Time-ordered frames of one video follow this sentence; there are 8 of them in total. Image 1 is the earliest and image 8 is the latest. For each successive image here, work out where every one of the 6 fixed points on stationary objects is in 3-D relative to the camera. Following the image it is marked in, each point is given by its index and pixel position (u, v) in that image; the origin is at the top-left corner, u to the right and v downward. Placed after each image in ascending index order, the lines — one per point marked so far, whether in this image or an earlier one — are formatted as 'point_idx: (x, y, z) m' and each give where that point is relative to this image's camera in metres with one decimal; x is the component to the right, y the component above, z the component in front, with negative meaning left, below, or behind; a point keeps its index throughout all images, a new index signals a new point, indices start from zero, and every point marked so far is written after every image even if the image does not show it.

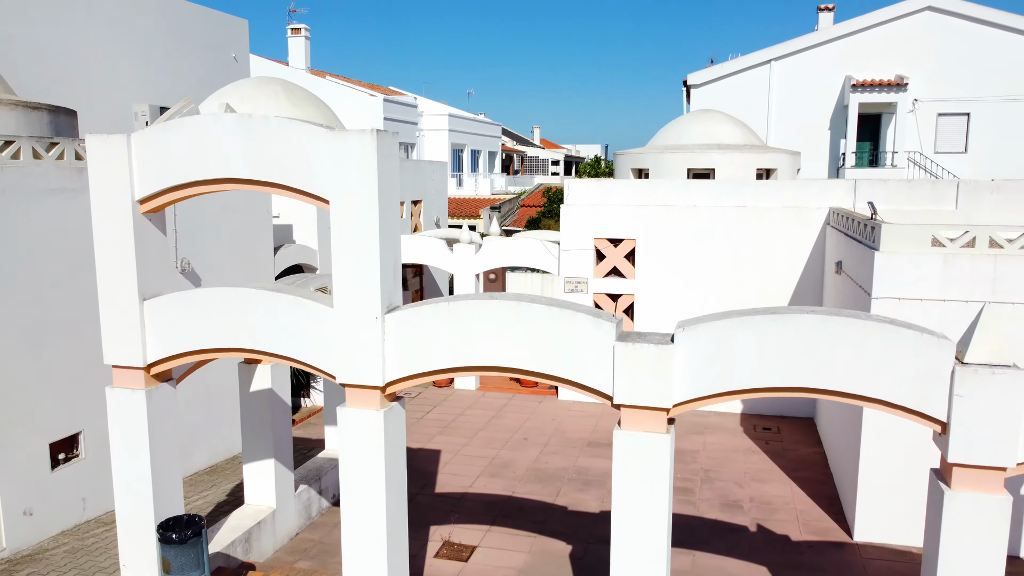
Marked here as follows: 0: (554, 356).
0: (+0.2, -0.5, +6.1) m
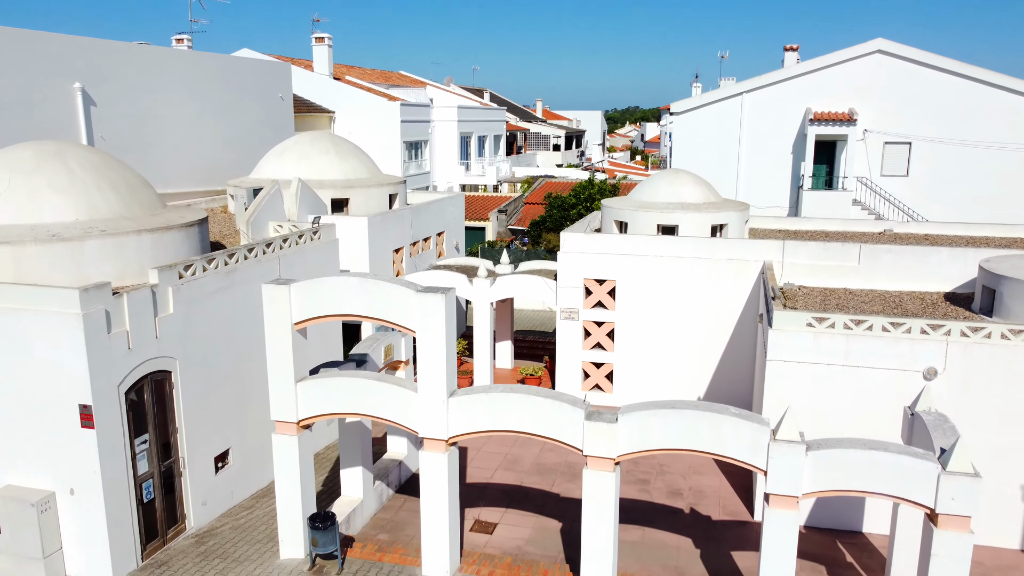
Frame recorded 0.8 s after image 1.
0: (+0.4, -1.6, +10.0) m
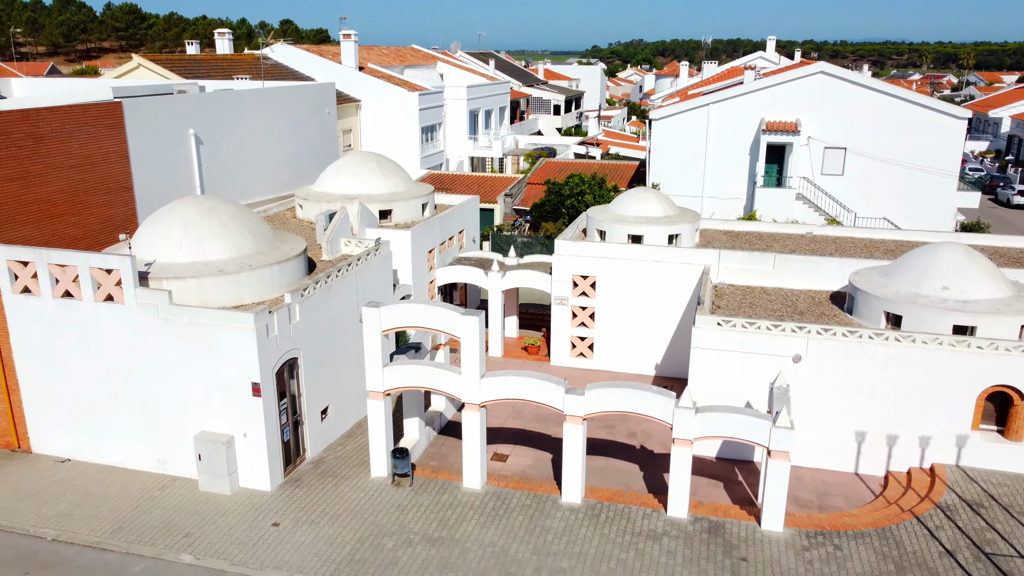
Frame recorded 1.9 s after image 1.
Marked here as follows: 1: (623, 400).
0: (+0.5, -2.1, +15.9) m
1: (+2.0, -2.1, +15.4) m
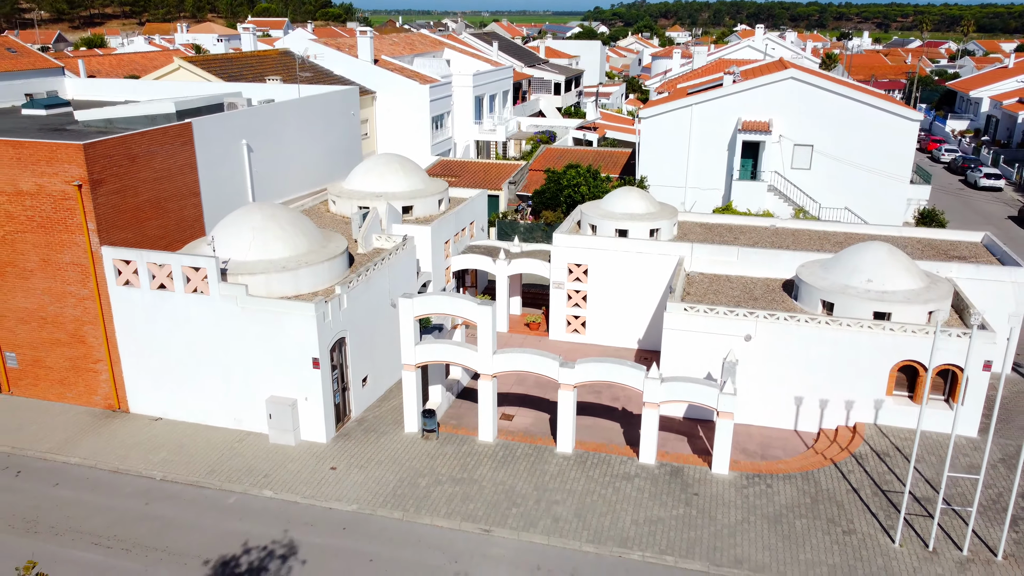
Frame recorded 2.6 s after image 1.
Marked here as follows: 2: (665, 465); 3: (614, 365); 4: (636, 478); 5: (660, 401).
0: (+0.7, -1.9, +20.1) m
1: (+2.2, -2.0, +19.5) m
2: (+3.7, -4.3, +19.6) m
3: (+2.4, -1.8, +19.4) m
4: (+2.9, -4.5, +19.1) m
5: (+3.5, -2.7, +19.2) m
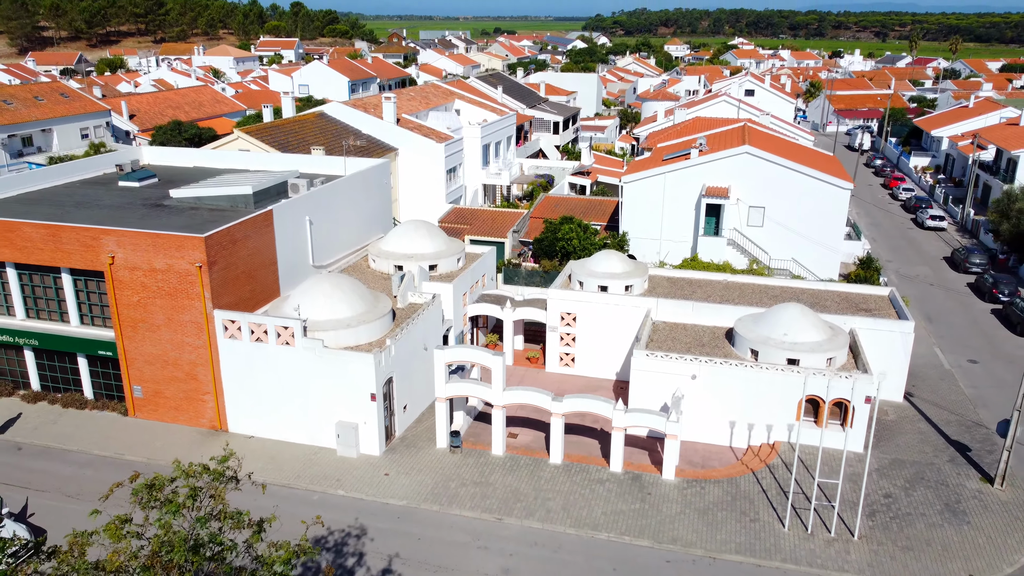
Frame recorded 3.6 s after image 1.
0: (+0.8, -3.7, +27.2) m
1: (+2.3, -3.8, +26.7) m
2: (+3.9, -6.1, +26.8) m
3: (+2.6, -3.6, +26.5) m
4: (+3.1, -6.3, +26.2) m
5: (+3.7, -4.5, +26.4) m
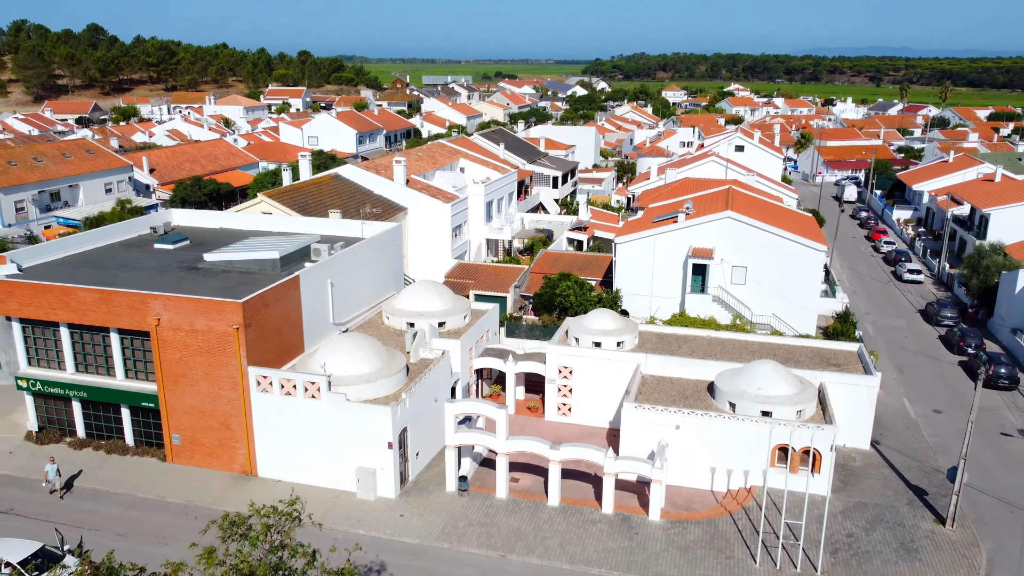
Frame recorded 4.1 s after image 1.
0: (+0.9, -6.0, +30.4) m
1: (+2.4, -6.0, +29.8) m
2: (+3.9, -8.3, +29.8) m
3: (+2.7, -5.9, +29.7) m
4: (+3.1, -8.5, +29.3) m
5: (+3.8, -6.7, +29.5) m
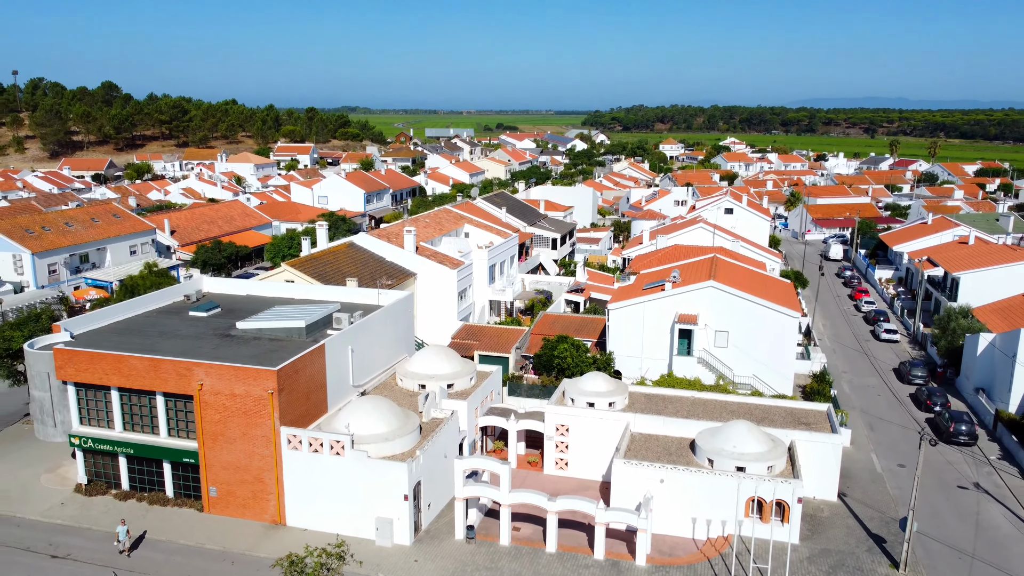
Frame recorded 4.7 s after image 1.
0: (+1.0, -8.9, +34.2) m
1: (+2.5, -8.9, +33.6) m
2: (+4.0, -11.2, +33.5) m
3: (+2.7, -8.8, +33.5) m
4: (+3.2, -11.4, +32.9) m
5: (+3.9, -9.6, +33.3) m
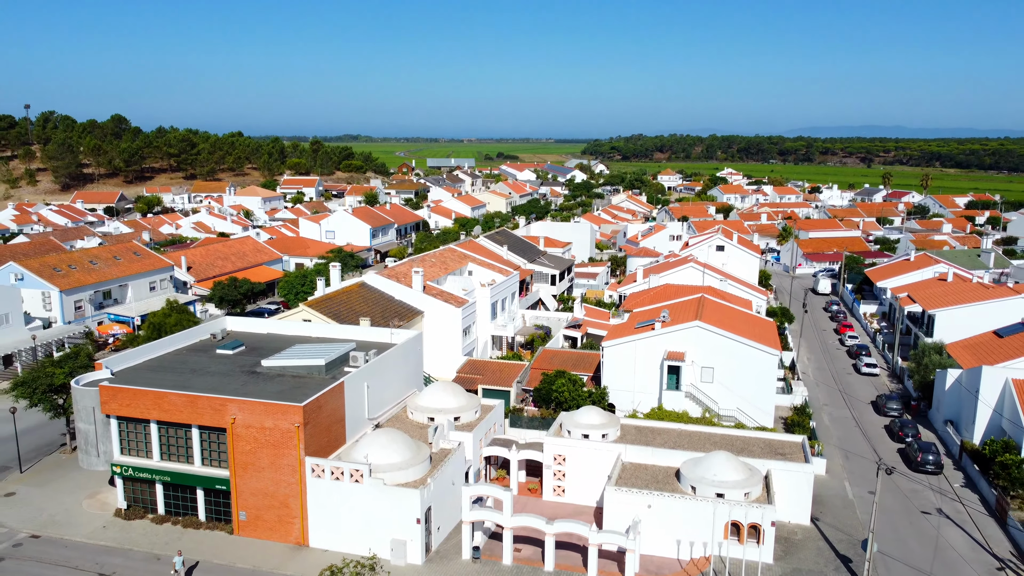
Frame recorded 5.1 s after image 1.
0: (+1.1, -11.0, +37.9) m
1: (+2.6, -11.0, +37.4) m
2: (+4.1, -13.3, +37.2) m
3: (+2.8, -10.8, +37.3) m
4: (+3.3, -13.4, +36.6) m
5: (+3.9, -11.6, +37.0) m
